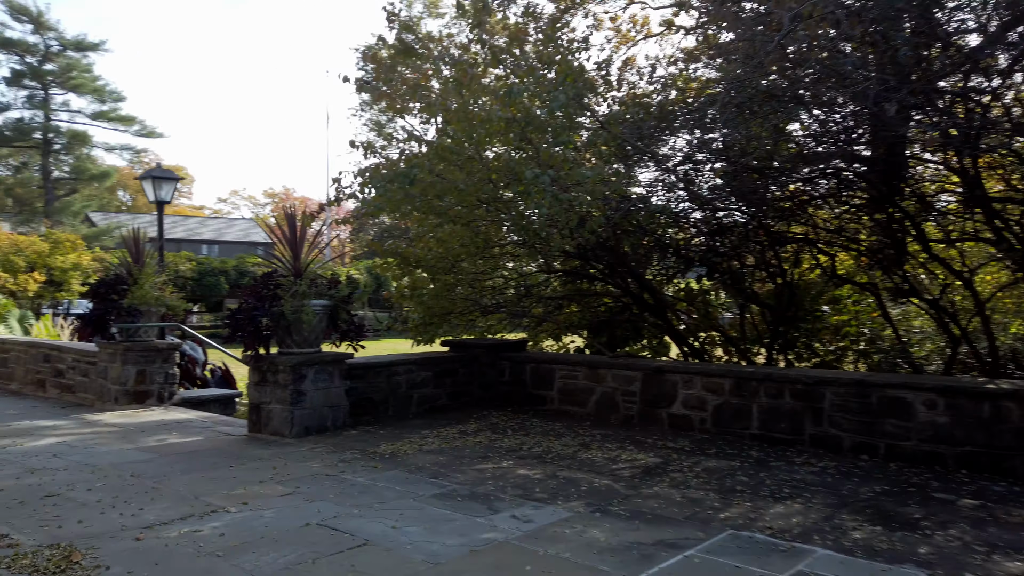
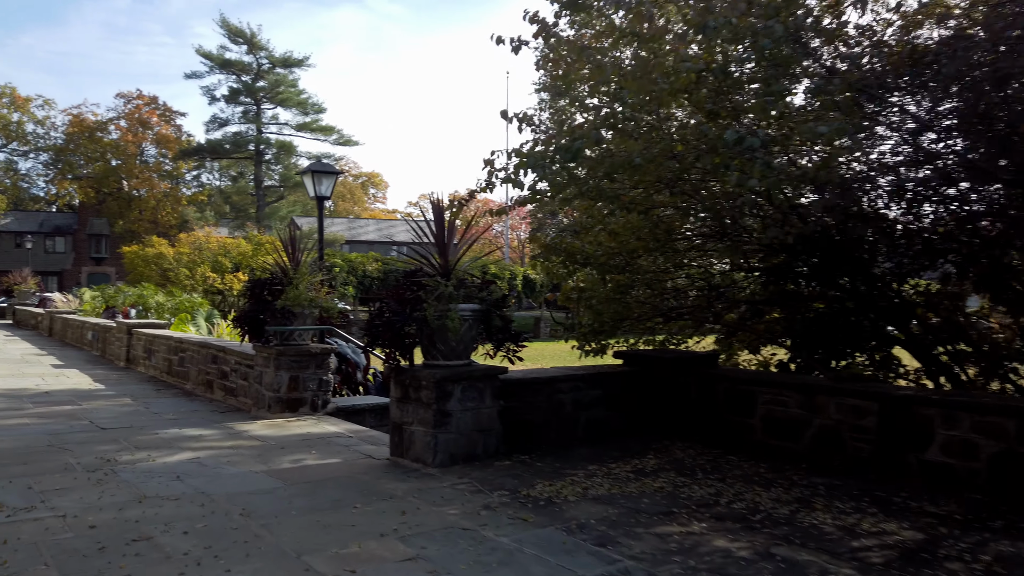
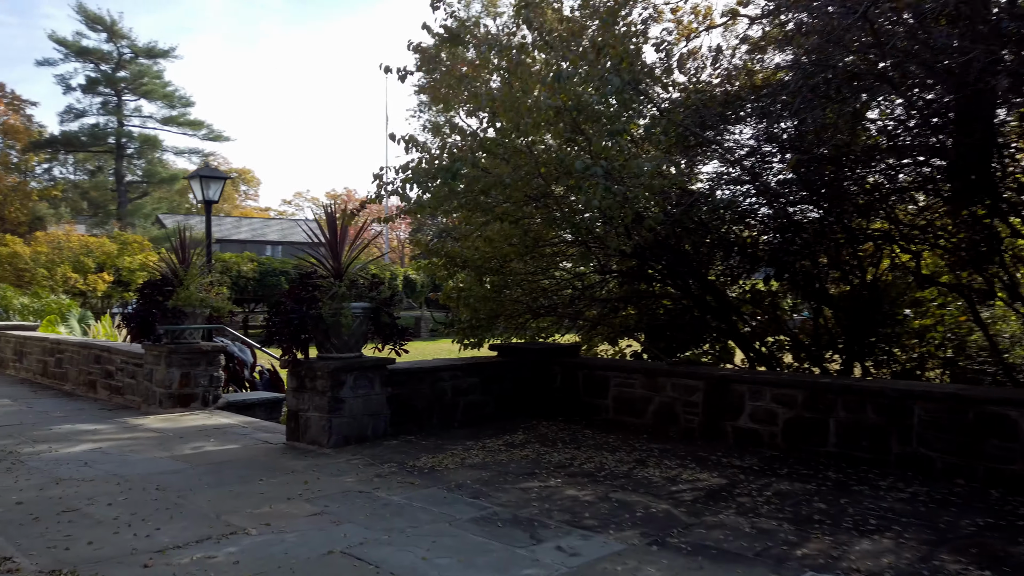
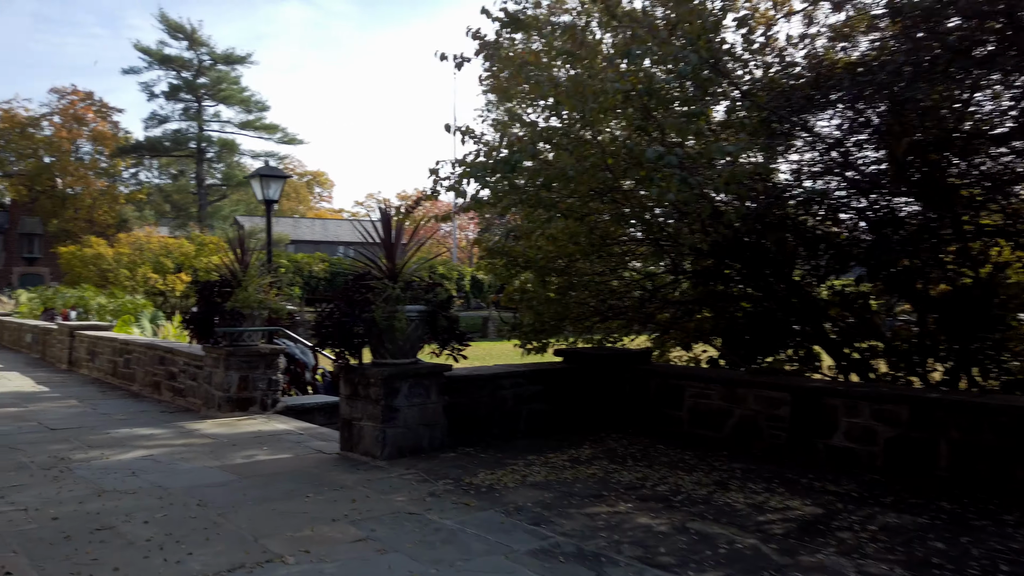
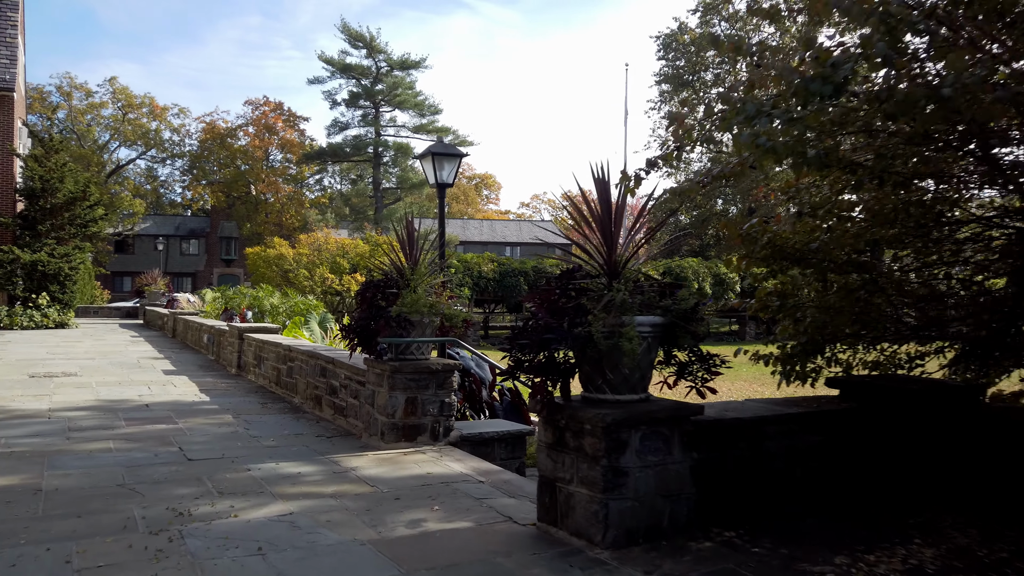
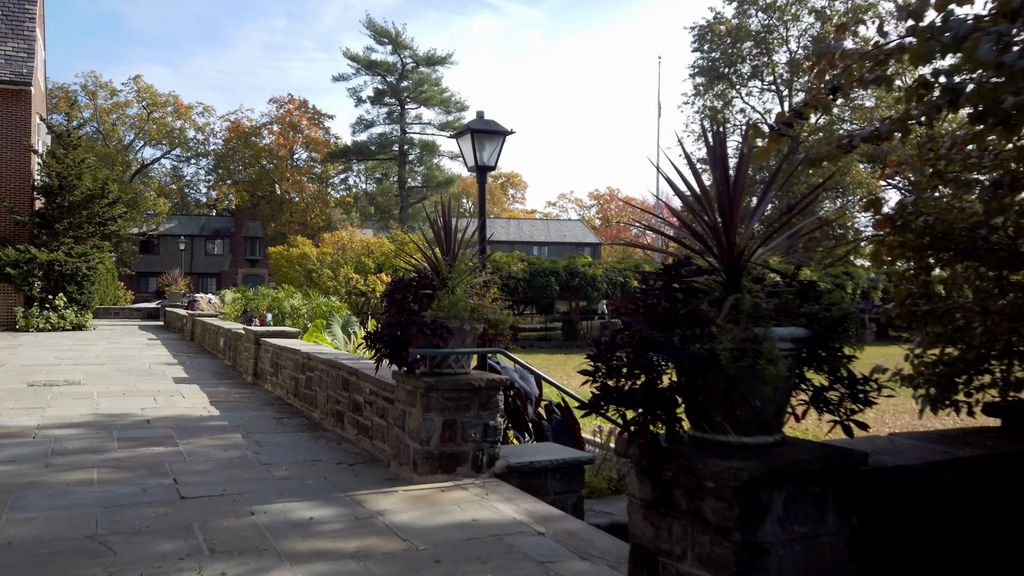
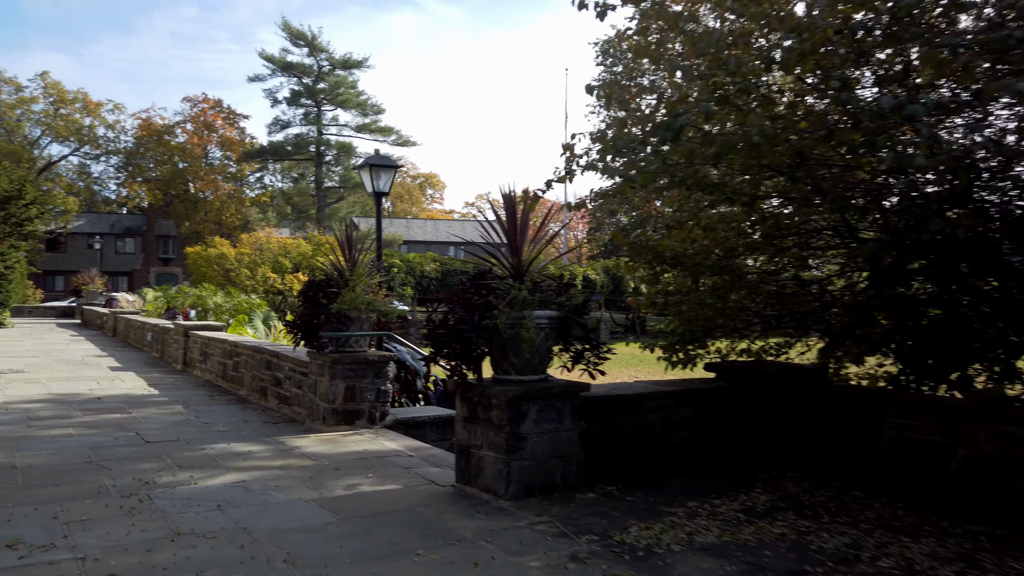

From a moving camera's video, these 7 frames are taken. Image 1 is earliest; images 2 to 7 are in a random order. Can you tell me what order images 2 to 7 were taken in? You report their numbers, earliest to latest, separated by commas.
3, 4, 2, 7, 5, 6
